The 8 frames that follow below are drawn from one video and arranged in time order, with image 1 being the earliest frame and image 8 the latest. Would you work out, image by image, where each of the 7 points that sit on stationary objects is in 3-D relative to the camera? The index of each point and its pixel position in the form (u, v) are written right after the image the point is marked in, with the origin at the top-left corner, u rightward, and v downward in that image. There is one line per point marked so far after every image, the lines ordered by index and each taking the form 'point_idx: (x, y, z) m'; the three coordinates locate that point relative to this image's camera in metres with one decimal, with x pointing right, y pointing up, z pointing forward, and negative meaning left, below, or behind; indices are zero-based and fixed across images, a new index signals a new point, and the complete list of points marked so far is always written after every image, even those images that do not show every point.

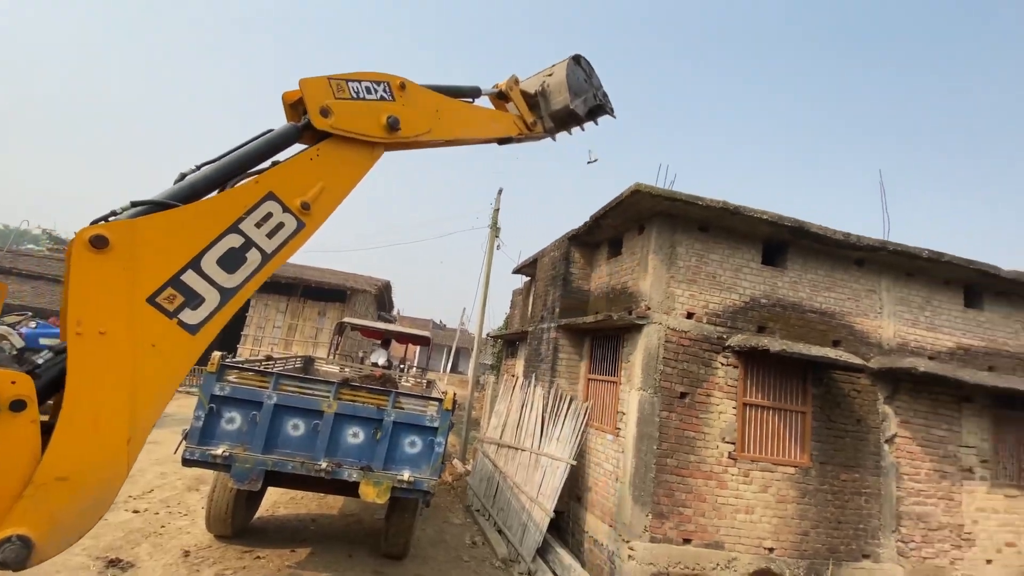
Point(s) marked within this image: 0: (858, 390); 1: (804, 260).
0: (+5.0, -1.5, +6.9) m
1: (+4.3, +0.4, +7.2) m
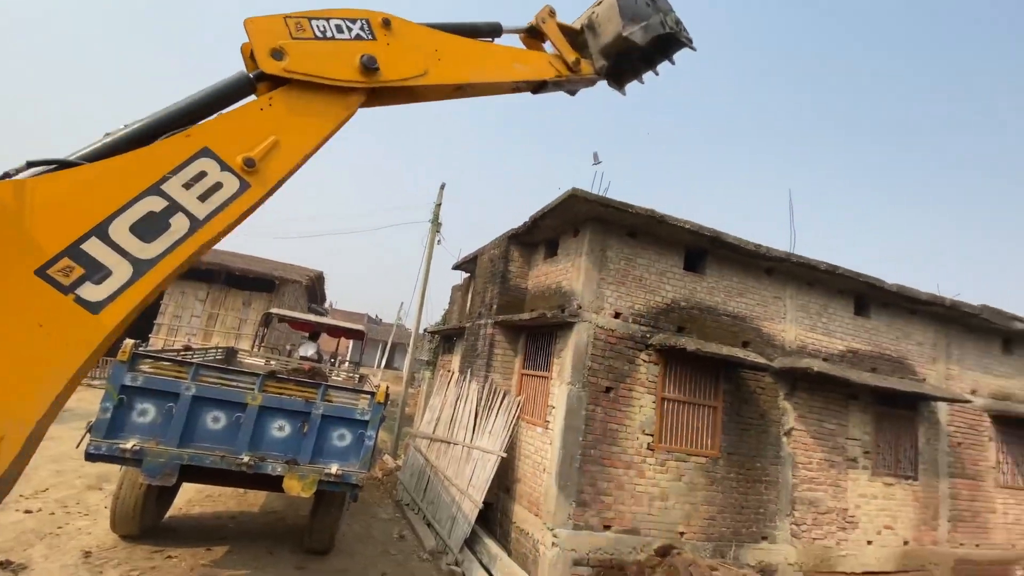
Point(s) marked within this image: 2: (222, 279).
0: (+4.0, -1.6, +7.6) m
1: (+3.4, +0.4, +7.8) m
2: (-9.1, +0.3, +14.9) m
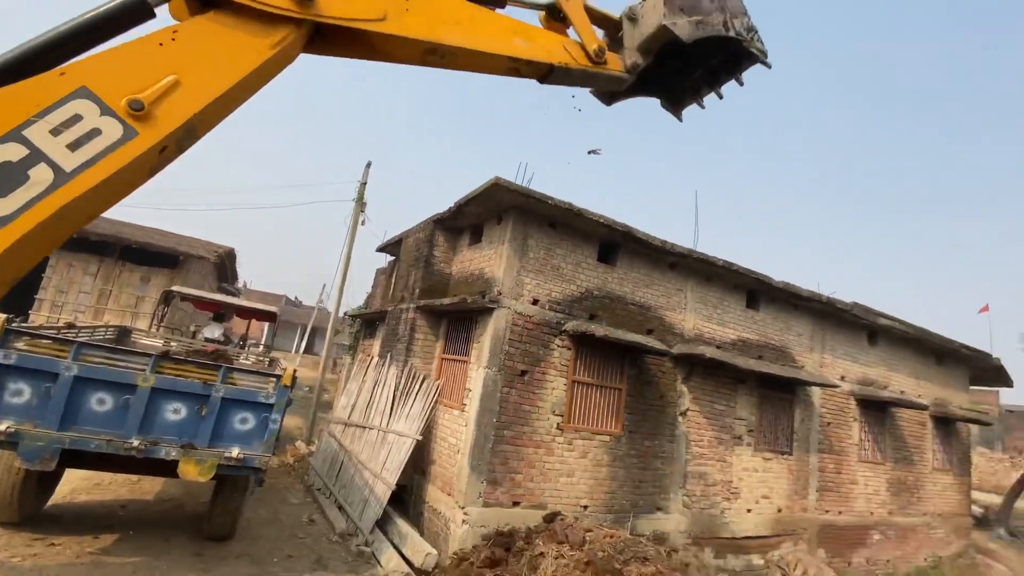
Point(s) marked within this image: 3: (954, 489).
0: (+2.6, -1.4, +8.3) m
1: (+2.0, +0.5, +8.3) m
2: (-11.3, +1.0, +13.6) m
3: (+11.5, -5.2, +12.4) m
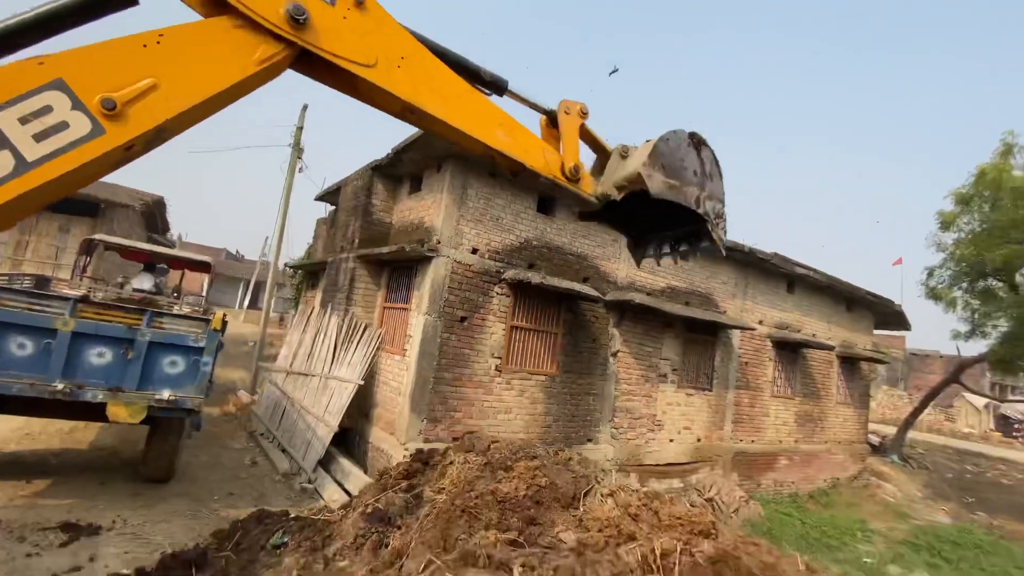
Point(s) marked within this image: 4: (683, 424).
0: (+1.5, -0.5, +8.7) m
1: (+1.0, +1.4, +8.5) m
2: (-12.8, +2.3, +12.5) m
3: (+10.0, -3.9, +14.0) m
4: (+3.6, -2.9, +10.2) m
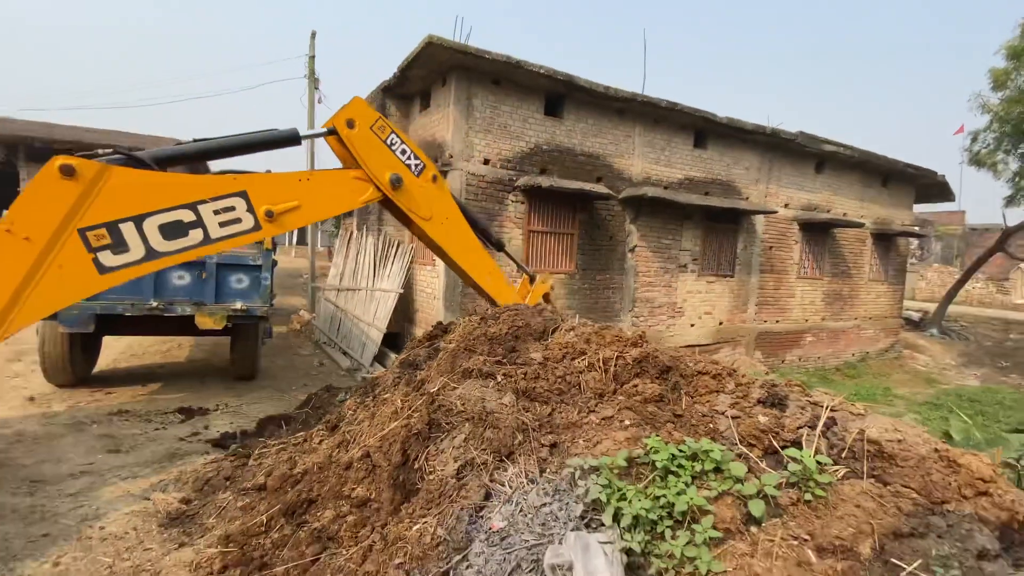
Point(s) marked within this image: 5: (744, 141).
0: (+1.9, +1.4, +9.1) m
1: (+1.2, +3.2, +8.7) m
2: (-12.3, +3.7, +13.7) m
3: (+11.1, -0.2, +14.1) m
4: (+4.3, -0.5, +10.8) m
5: (+5.2, +3.3, +10.7) m
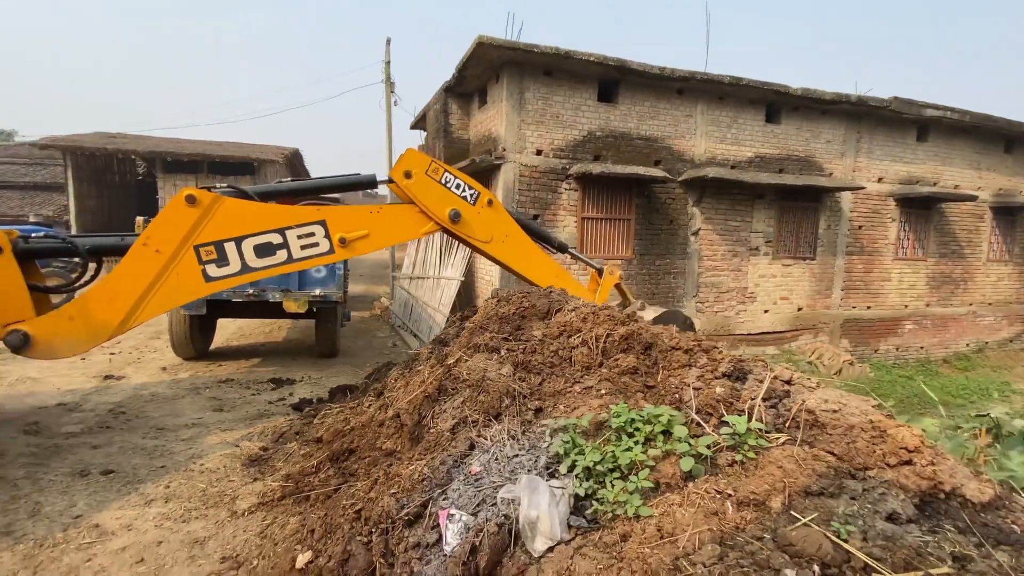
0: (+3.0, +1.7, +9.0) m
1: (+2.2, +3.5, +8.6) m
2: (-10.2, +4.0, +15.9) m
3: (+12.9, +0.3, +12.3) m
4: (+5.7, -0.1, +10.2) m
5: (+6.5, +3.7, +9.9) m
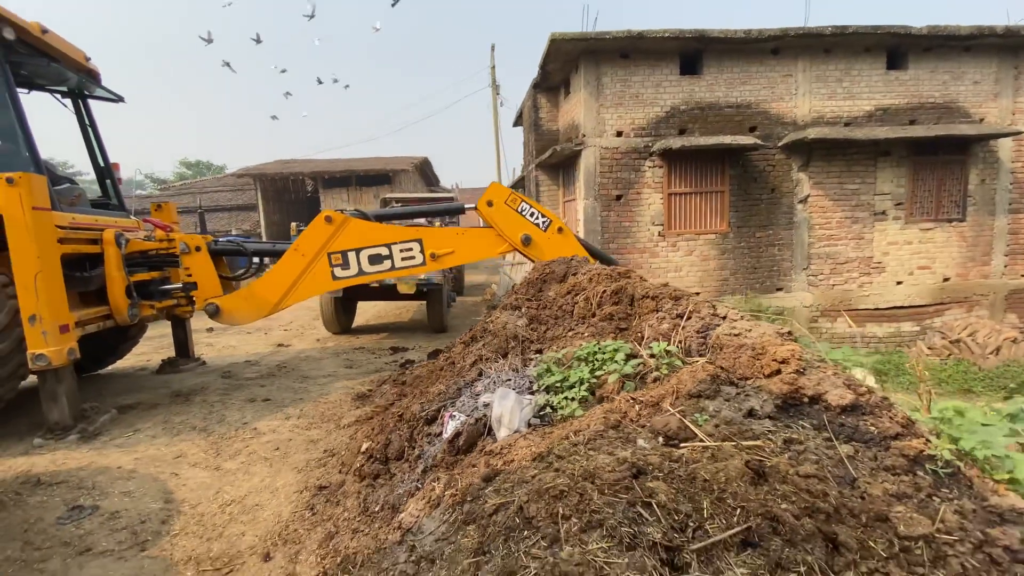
0: (+4.6, +2.2, +8.5) m
1: (+3.6, +4.0, +8.4) m
2: (-6.3, +4.3, +18.8) m
3: (+15.1, +1.1, +9.0) m
4: (+7.6, +0.5, +9.0) m
5: (+8.2, +4.3, +8.4) m
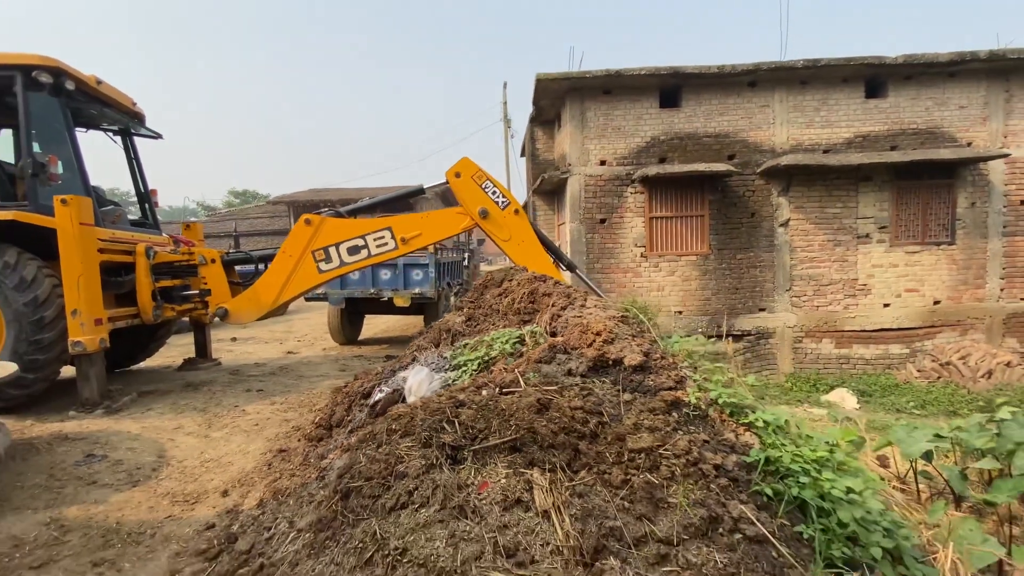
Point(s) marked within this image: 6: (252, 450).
0: (+4.4, +1.8, +8.9) m
1: (+3.5, +3.6, +8.9) m
2: (-5.6, +3.4, +20.0) m
3: (+14.9, +0.6, +8.6) m
4: (+7.4, 0.0, +9.1) m
5: (+8.0, +3.9, +8.7) m
6: (-2.1, -1.3, +3.9) m
